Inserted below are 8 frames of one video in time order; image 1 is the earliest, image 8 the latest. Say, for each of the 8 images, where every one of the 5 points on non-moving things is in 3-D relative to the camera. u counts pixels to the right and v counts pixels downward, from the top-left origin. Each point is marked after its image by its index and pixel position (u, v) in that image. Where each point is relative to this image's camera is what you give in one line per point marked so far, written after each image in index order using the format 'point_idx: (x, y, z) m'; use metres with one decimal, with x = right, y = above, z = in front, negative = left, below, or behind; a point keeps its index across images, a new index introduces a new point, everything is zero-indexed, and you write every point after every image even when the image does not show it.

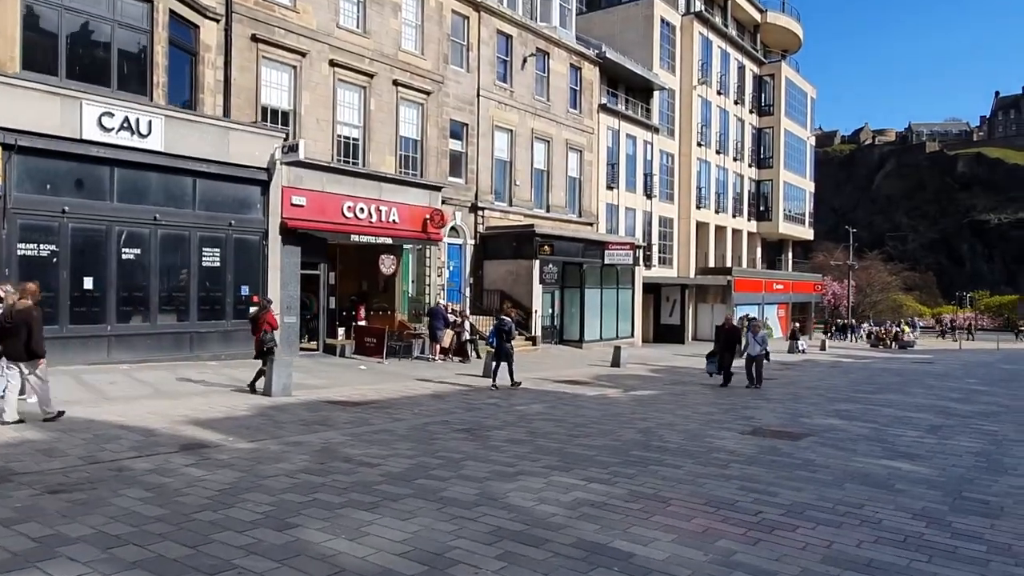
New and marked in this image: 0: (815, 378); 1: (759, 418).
0: (+8.1, -2.4, +19.1) m
1: (+3.6, -1.9, +10.3) m
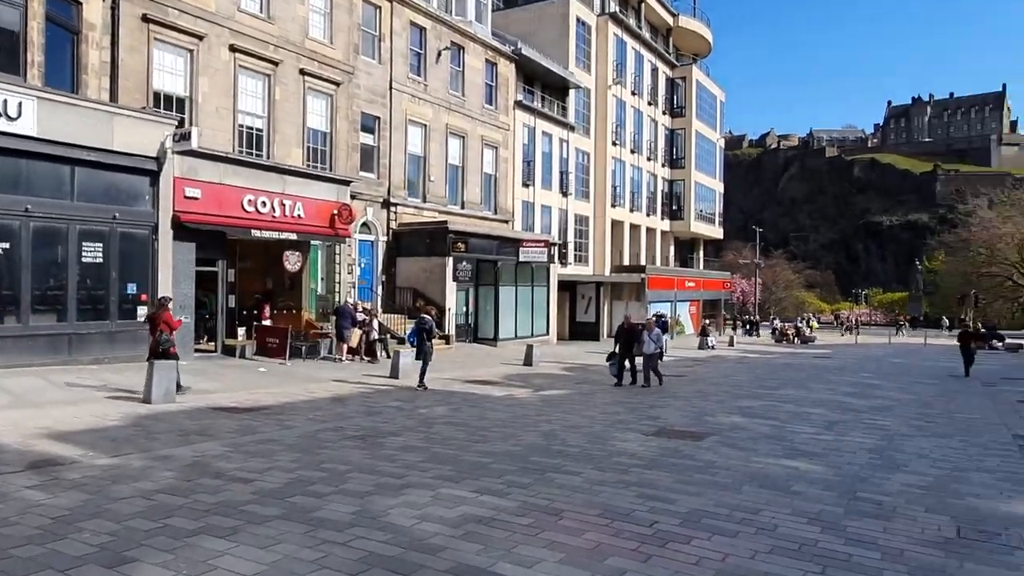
0: (+5.7, -2.3, +19.5) m
1: (+2.2, -1.8, +10.2) m
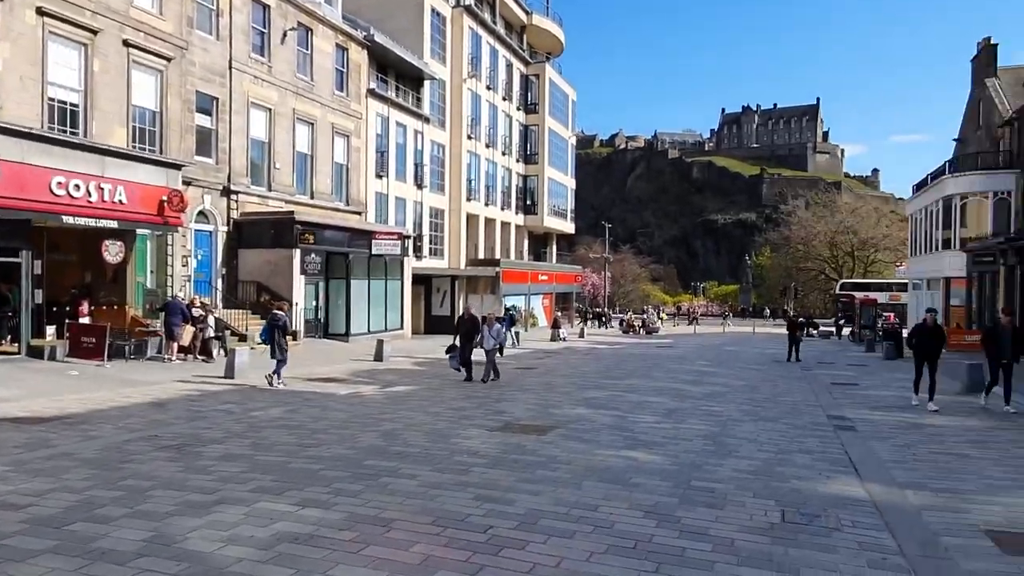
0: (+1.6, -2.1, +19.8) m
1: (0.0, -1.7, +10.0) m
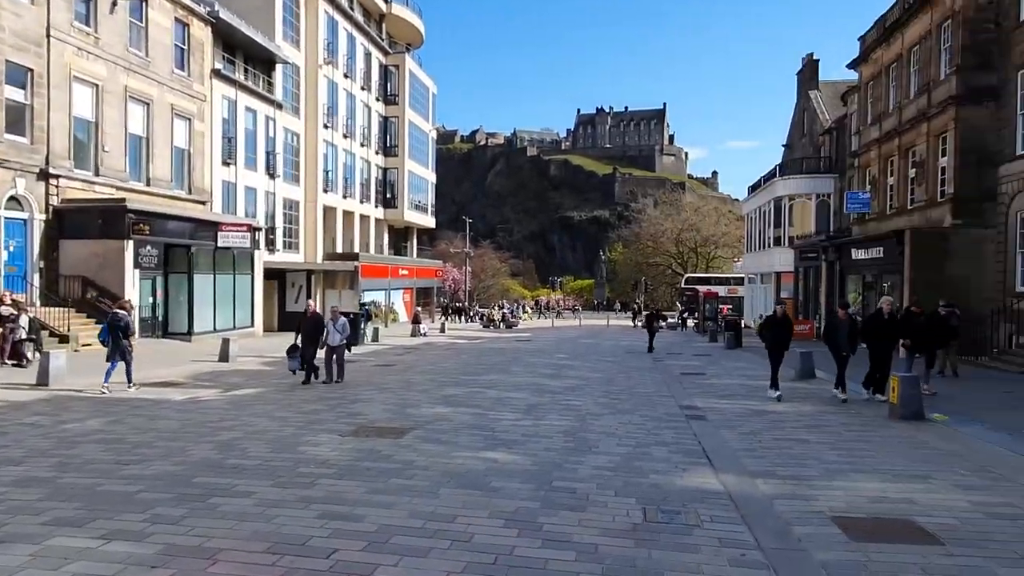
0: (-2.2, -2.0, +19.4) m
1: (-1.9, -1.7, +9.5) m
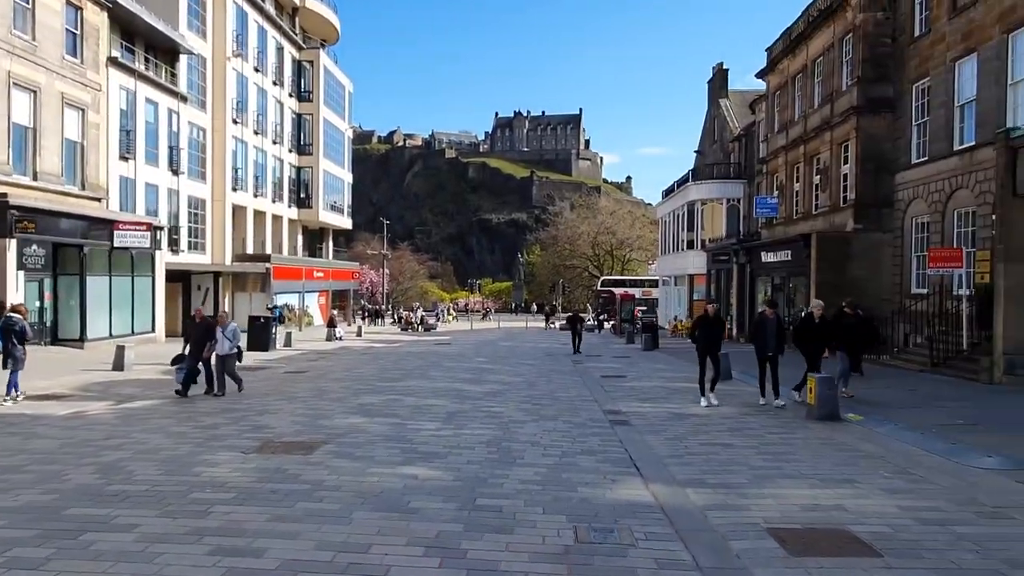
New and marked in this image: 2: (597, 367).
0: (-4.3, -2.1, +18.6) m
1: (-2.9, -1.7, +8.8) m
2: (+2.4, -2.2, +19.8) m
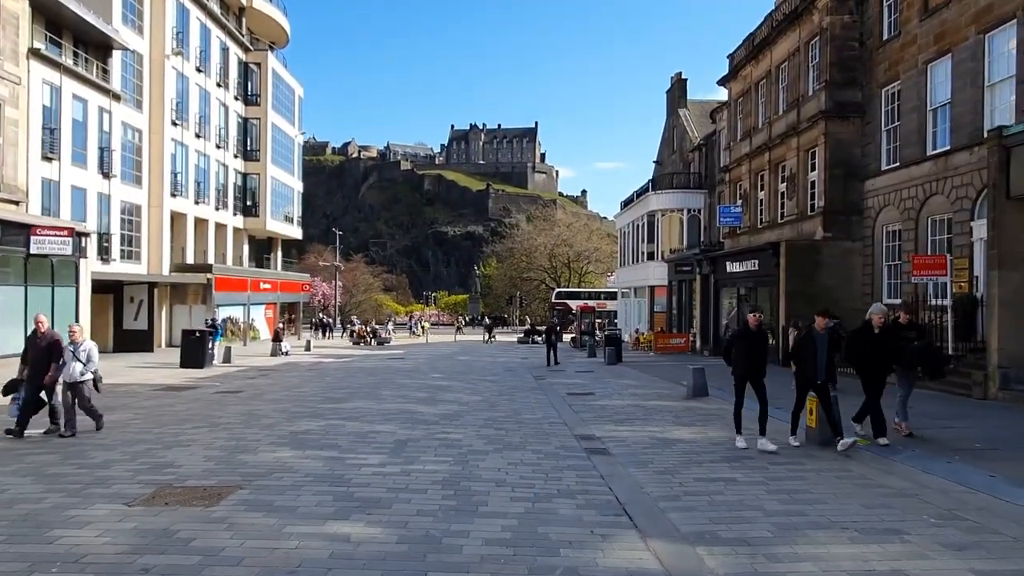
0: (-5.3, -2.3, +16.9) m
1: (-3.3, -1.8, +7.2) m
2: (+1.3, -2.4, +18.5) m
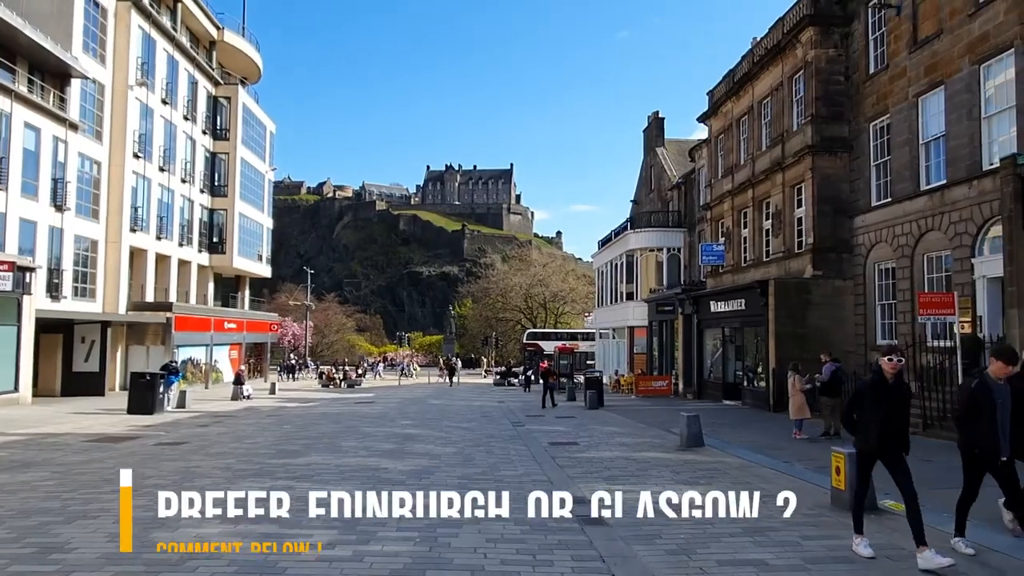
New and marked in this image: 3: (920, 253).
0: (-5.8, -3.1, +15.3) m
1: (-3.5, -2.1, +5.7) m
2: (+0.7, -3.4, +17.1) m
3: (+10.3, +0.9, +18.1) m
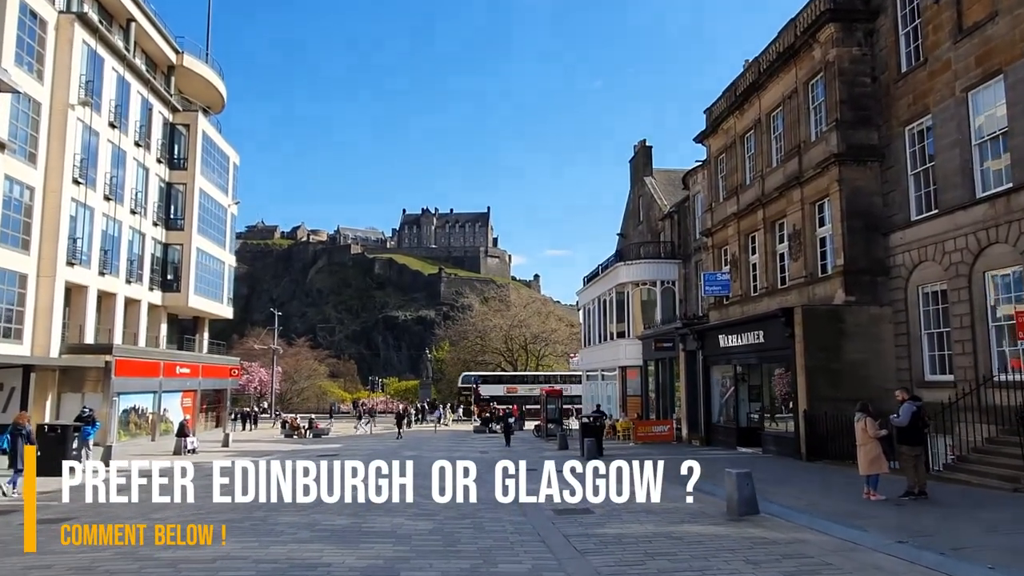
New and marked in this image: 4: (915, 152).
0: (-5.9, -3.6, +11.8) m
1: (-3.3, -1.9, +2.3) m
2: (+0.5, -3.9, +13.8) m
3: (+10.0, +0.4, +15.3) m
4: (+10.0, +3.4, +17.7) m
